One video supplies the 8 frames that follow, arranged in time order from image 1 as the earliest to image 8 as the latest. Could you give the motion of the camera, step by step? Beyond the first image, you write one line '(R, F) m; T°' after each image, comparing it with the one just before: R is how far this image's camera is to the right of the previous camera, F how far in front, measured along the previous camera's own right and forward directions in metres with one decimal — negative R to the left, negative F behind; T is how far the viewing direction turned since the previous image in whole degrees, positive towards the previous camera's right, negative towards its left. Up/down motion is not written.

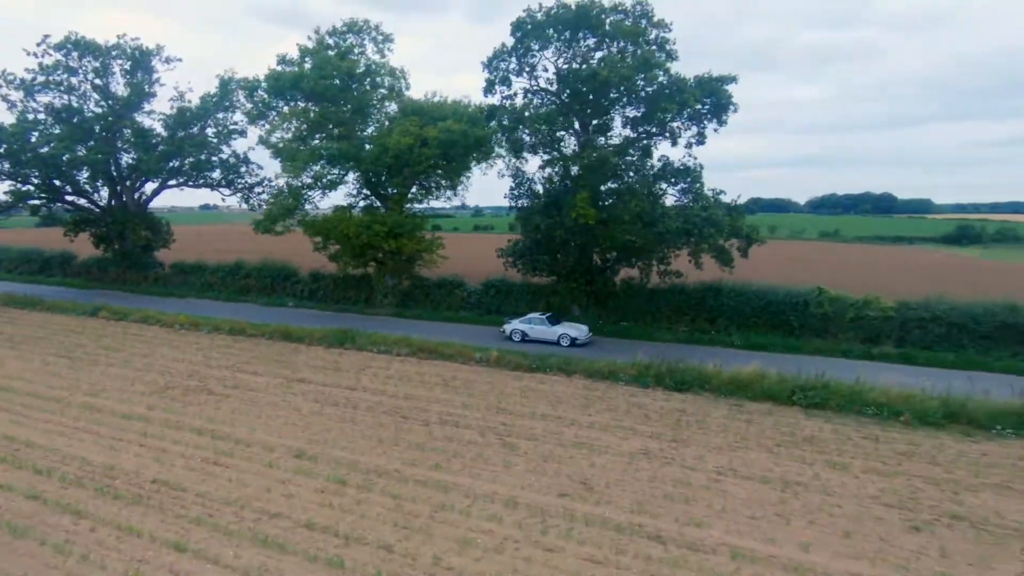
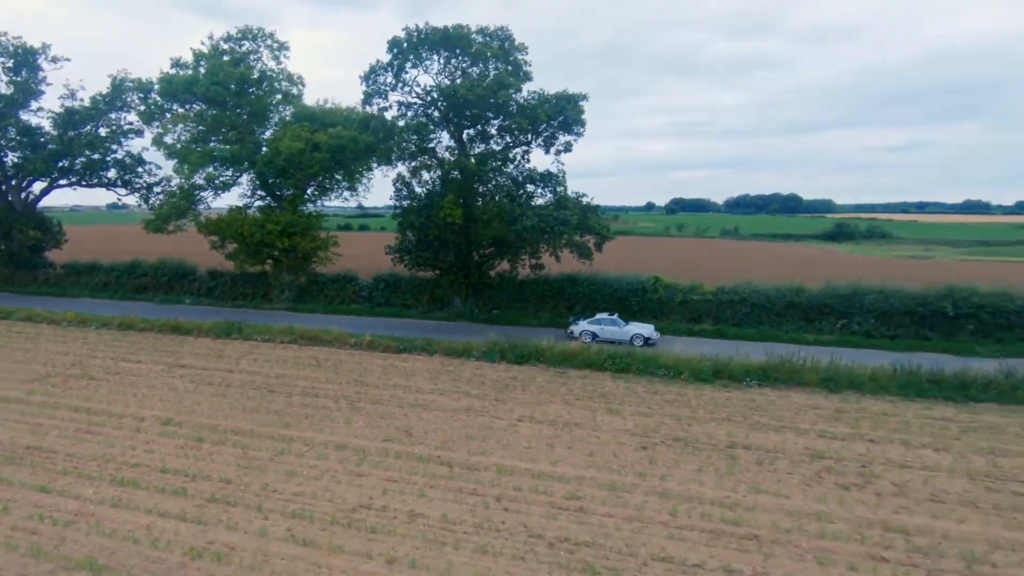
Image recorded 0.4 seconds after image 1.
(+1.7, -1.8) m; +6°
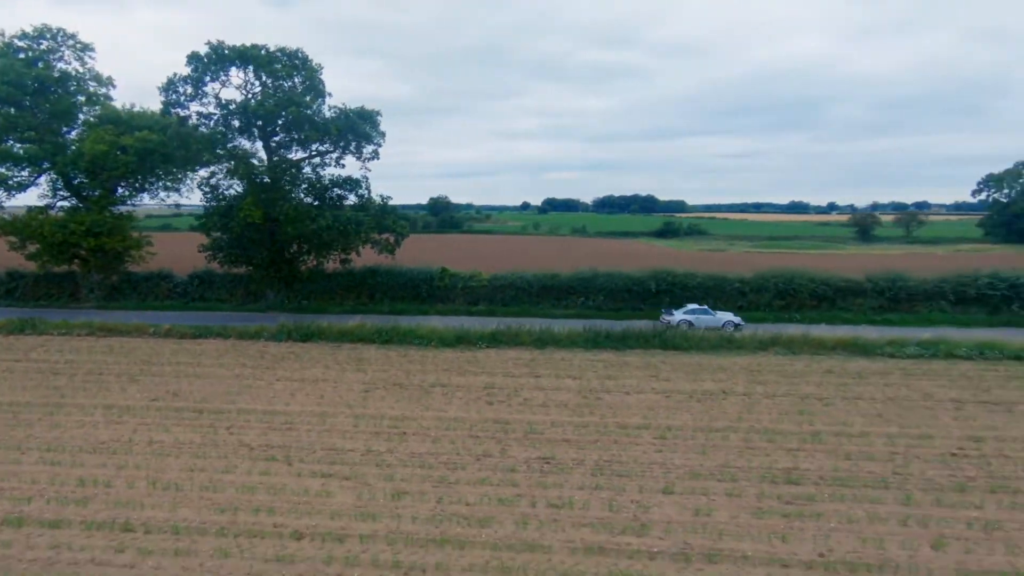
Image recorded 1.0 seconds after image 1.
(+2.6, -3.1) m; +12°
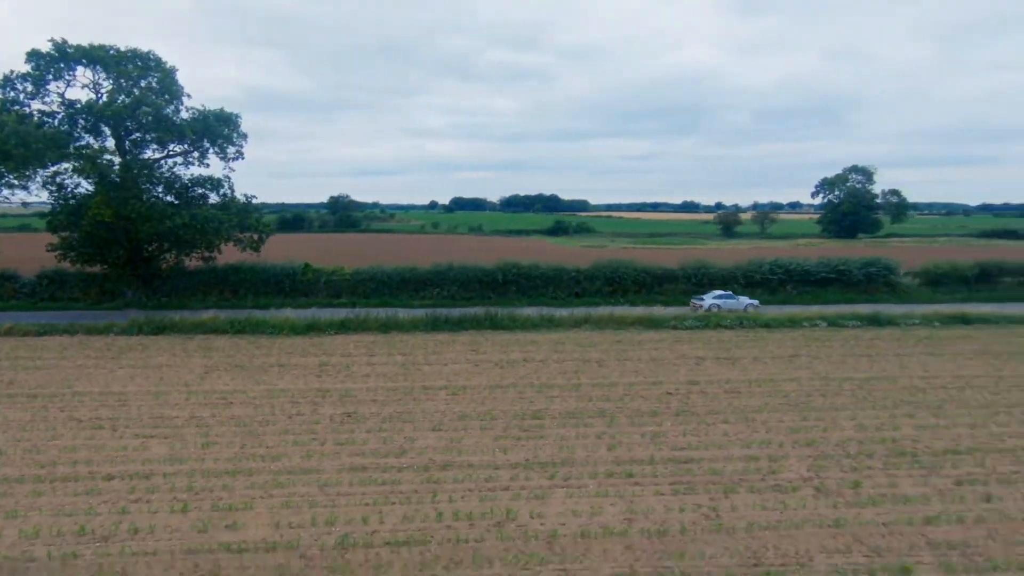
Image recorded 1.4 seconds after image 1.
(+1.8, -2.0) m; +9°
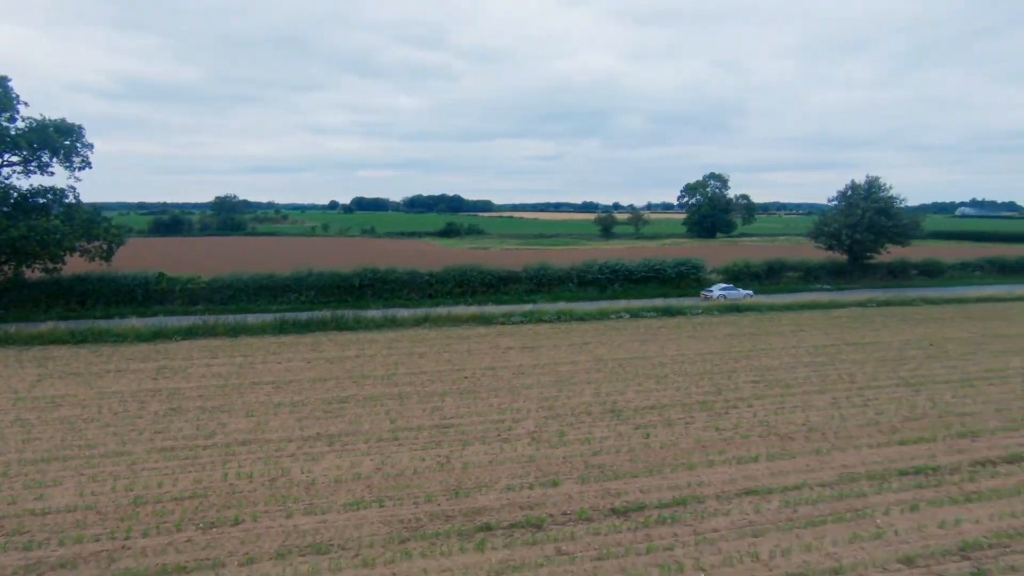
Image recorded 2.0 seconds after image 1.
(+2.1, -2.3) m; +9°
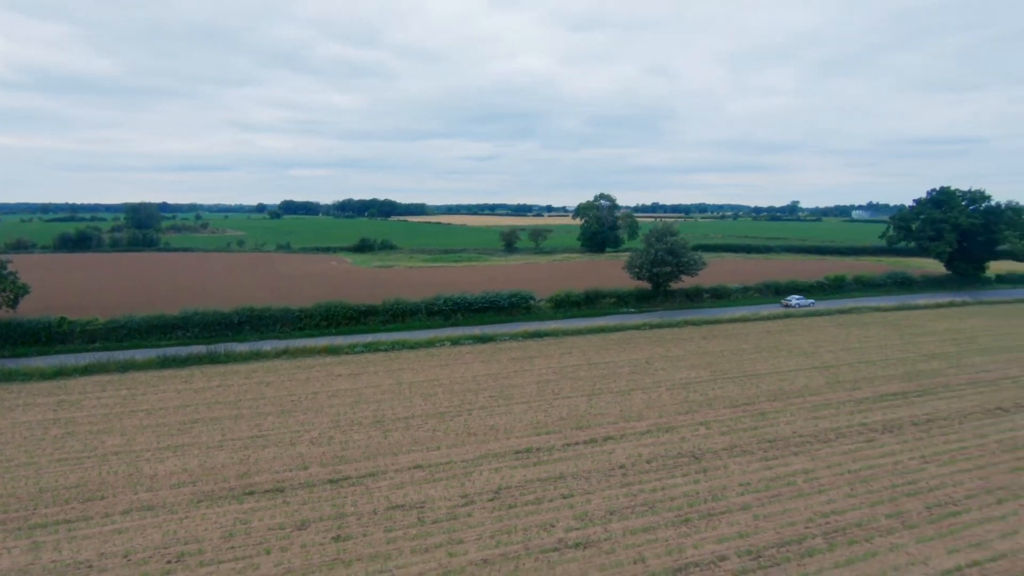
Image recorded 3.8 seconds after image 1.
(+4.4, -6.3) m; +6°
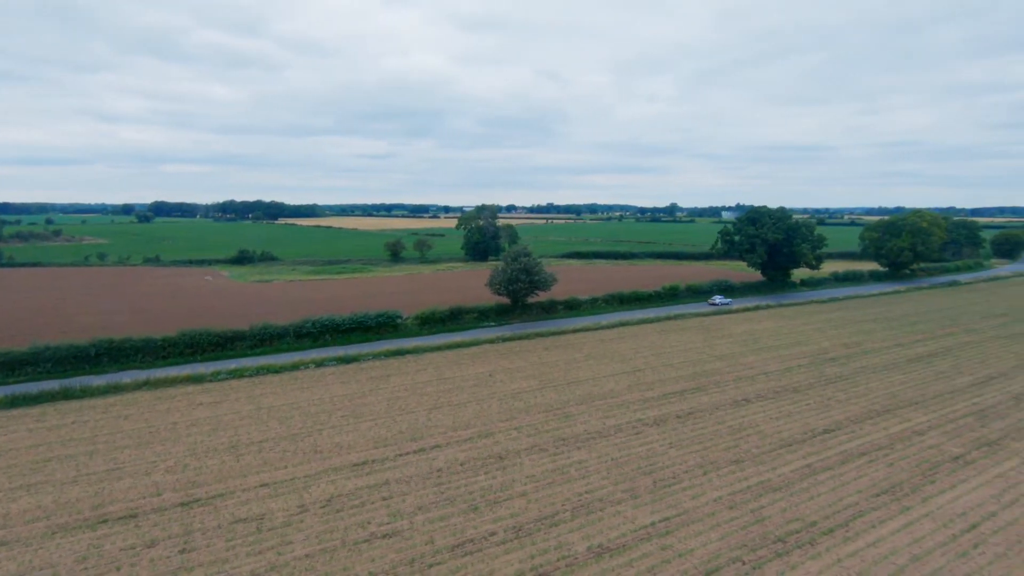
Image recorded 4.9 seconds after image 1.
(+2.1, -3.5) m; +10°
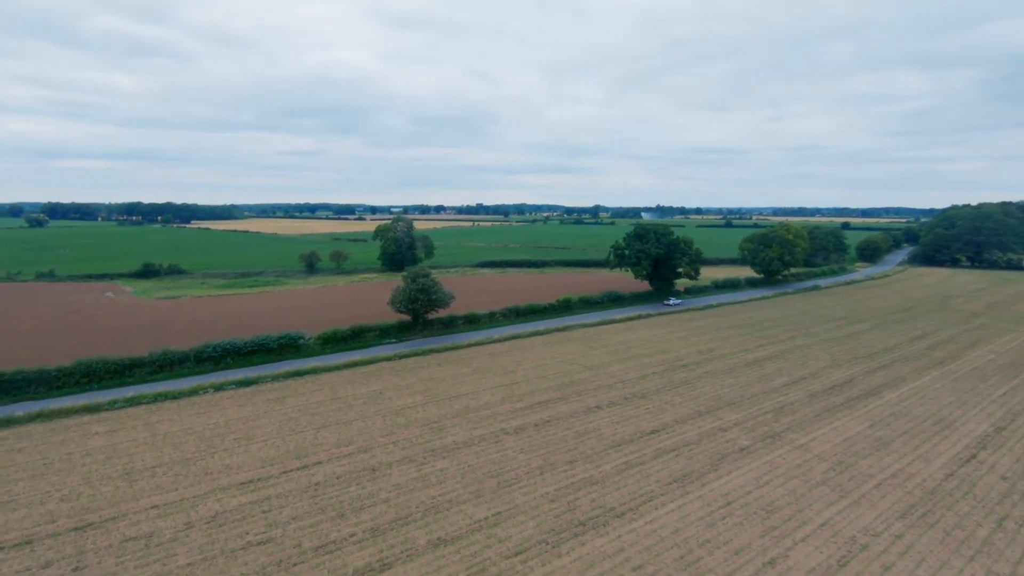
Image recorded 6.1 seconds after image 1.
(+2.4, -3.5) m; +7°
